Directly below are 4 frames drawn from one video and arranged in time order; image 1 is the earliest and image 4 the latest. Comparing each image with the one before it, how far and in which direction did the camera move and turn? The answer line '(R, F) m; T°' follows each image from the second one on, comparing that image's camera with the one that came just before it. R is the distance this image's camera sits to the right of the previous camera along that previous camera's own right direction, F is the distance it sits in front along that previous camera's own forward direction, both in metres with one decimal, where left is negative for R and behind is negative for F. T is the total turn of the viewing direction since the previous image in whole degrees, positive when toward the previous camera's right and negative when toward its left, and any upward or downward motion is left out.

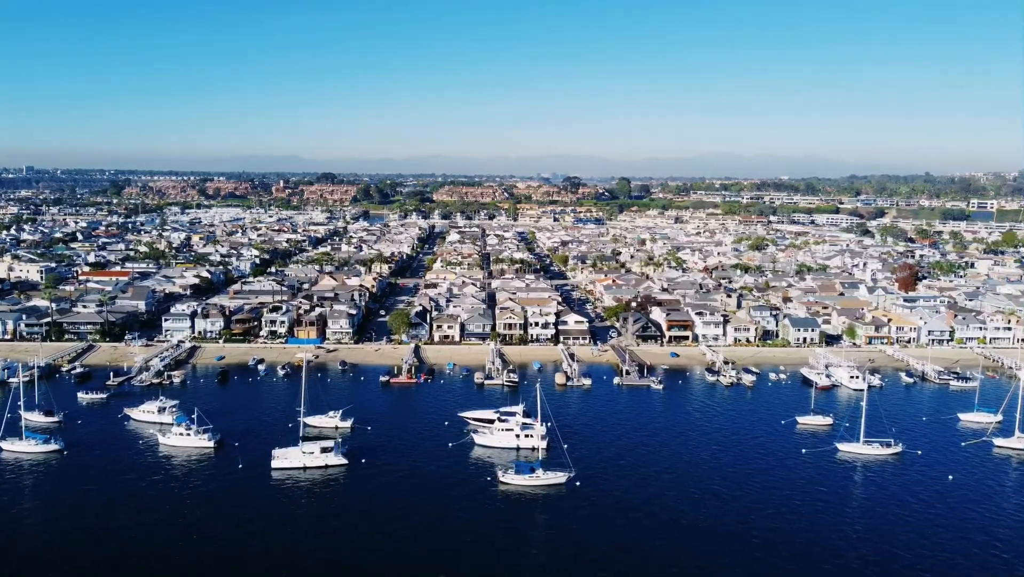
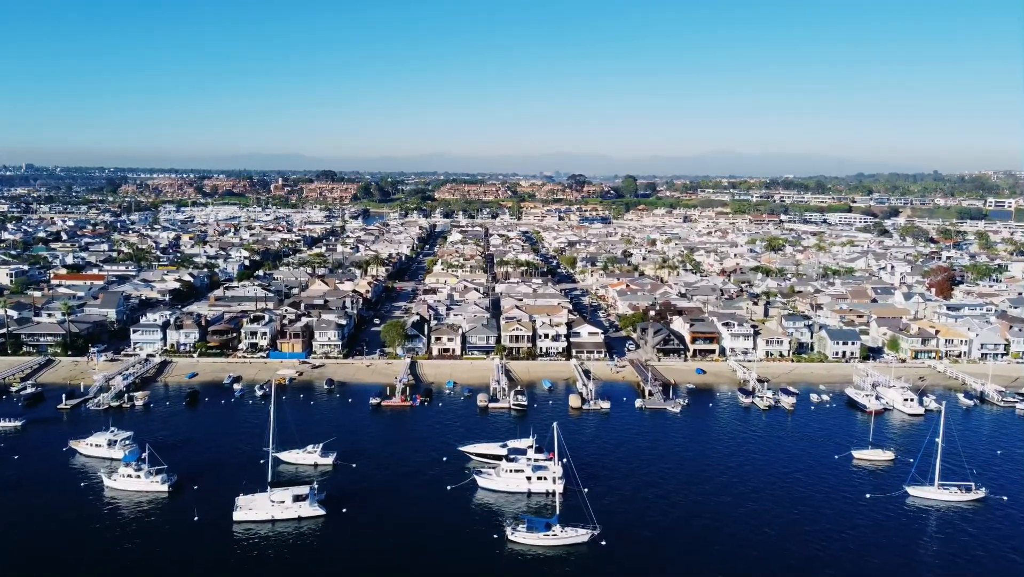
(-0.2, +4.2) m; 0°
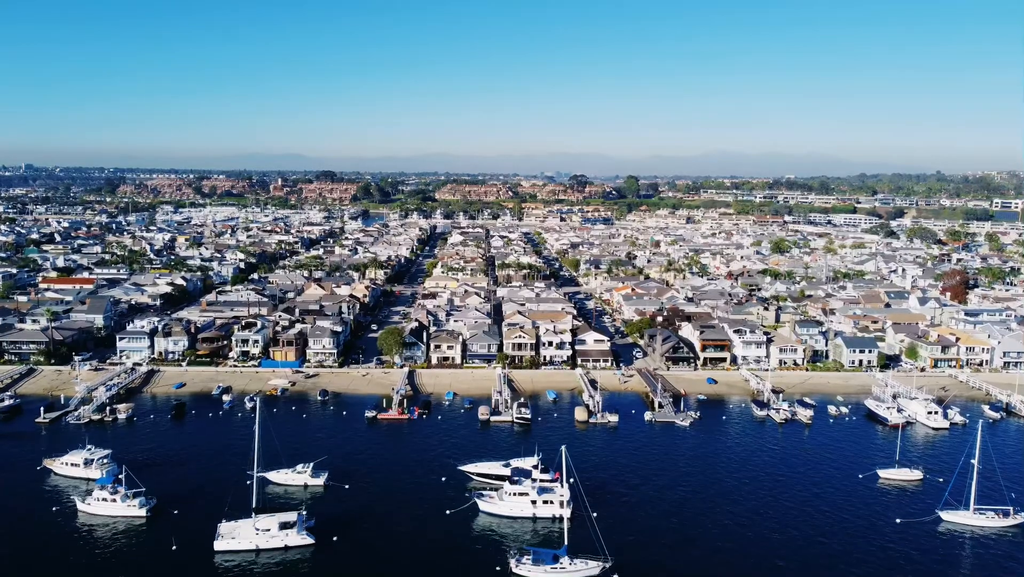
(-0.1, +1.6) m; 0°
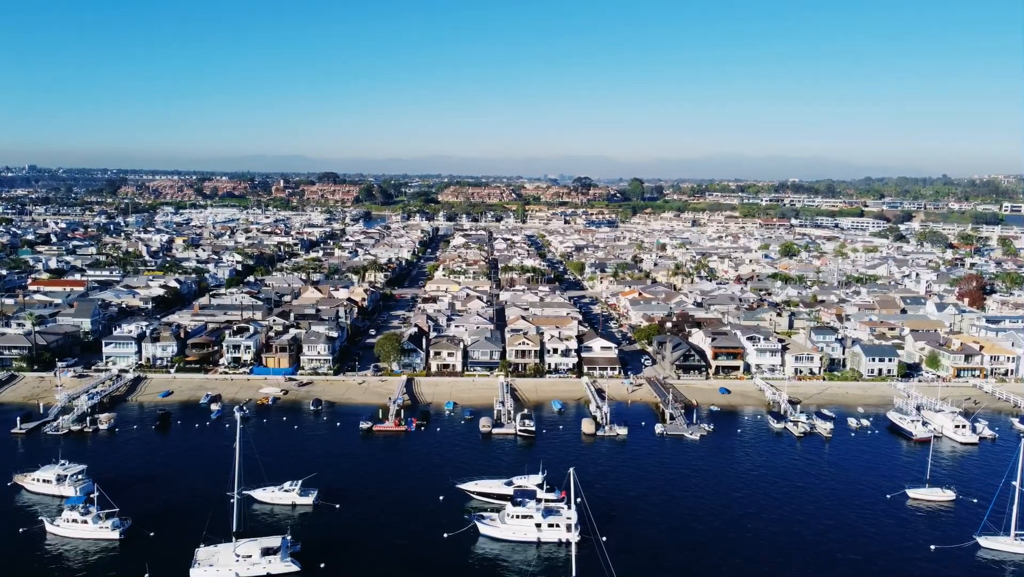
(0.0, +1.6) m; 0°
